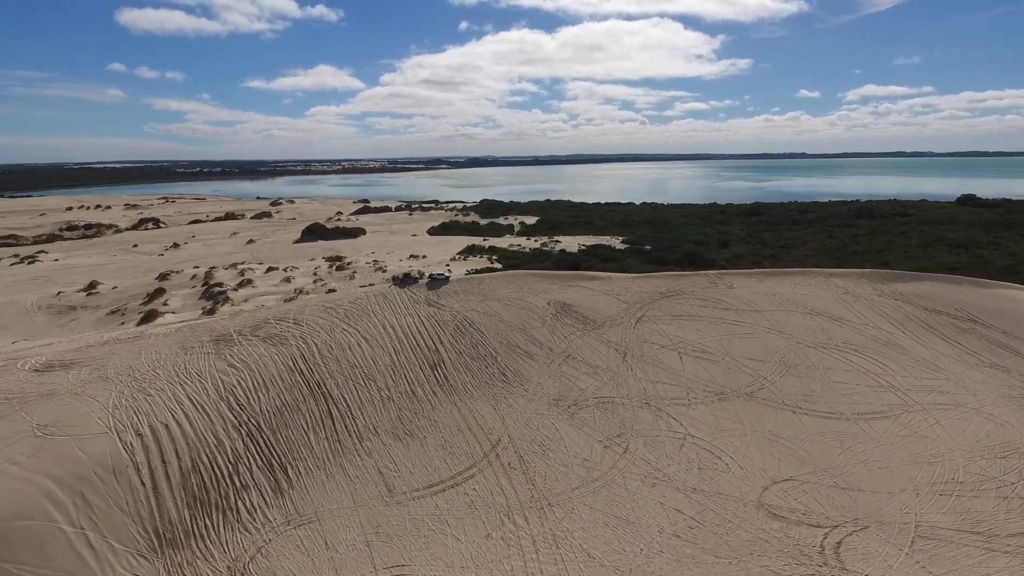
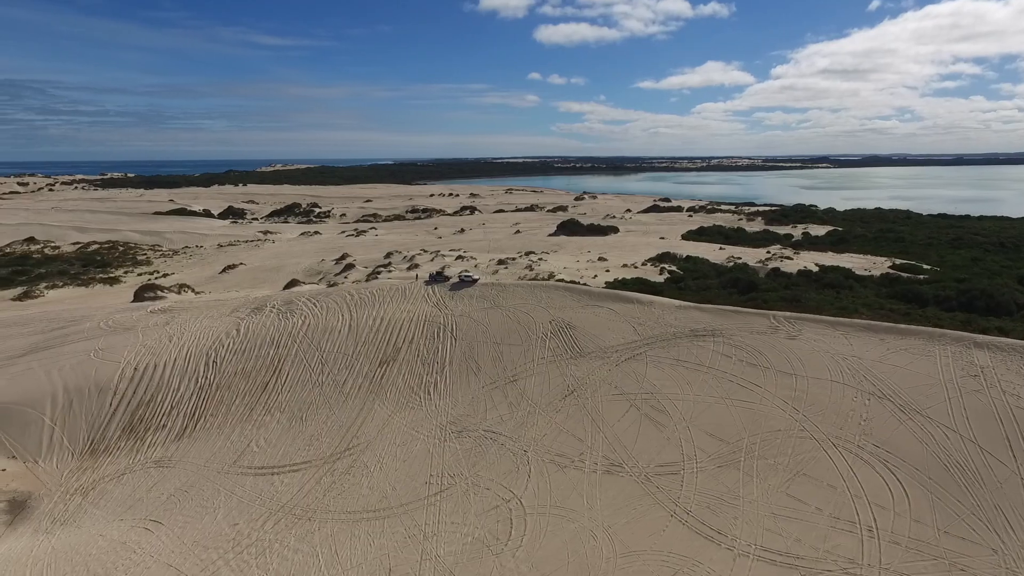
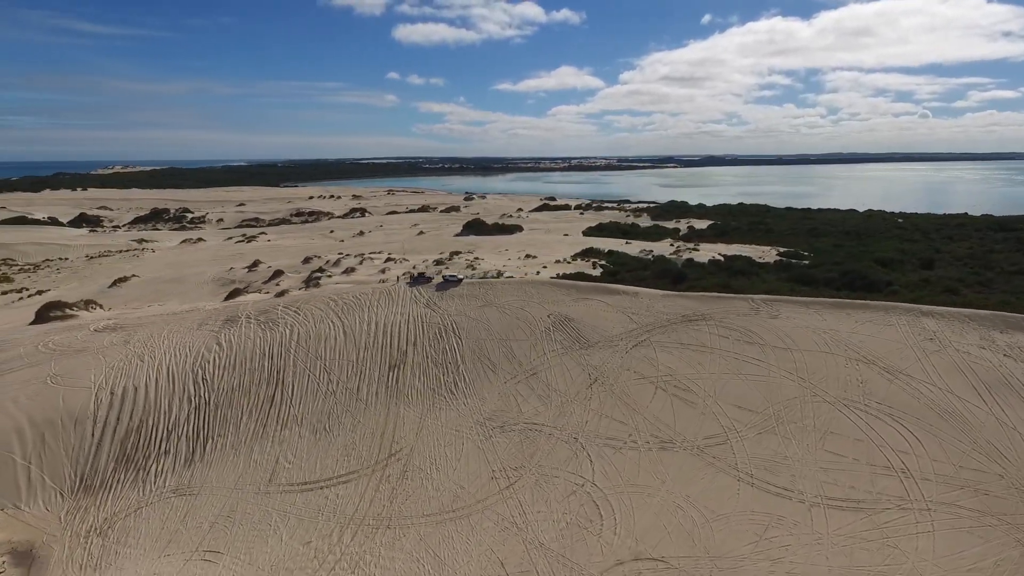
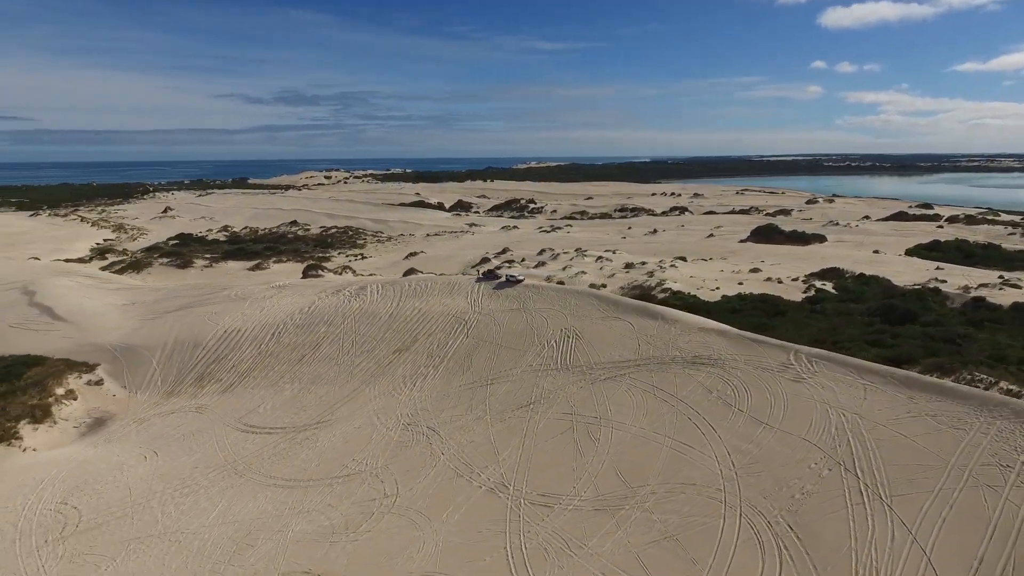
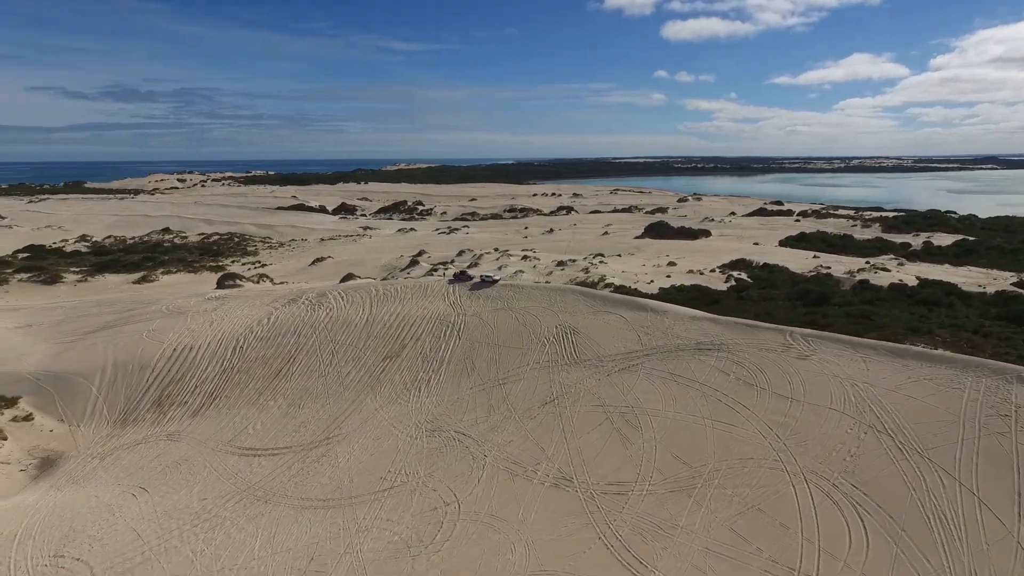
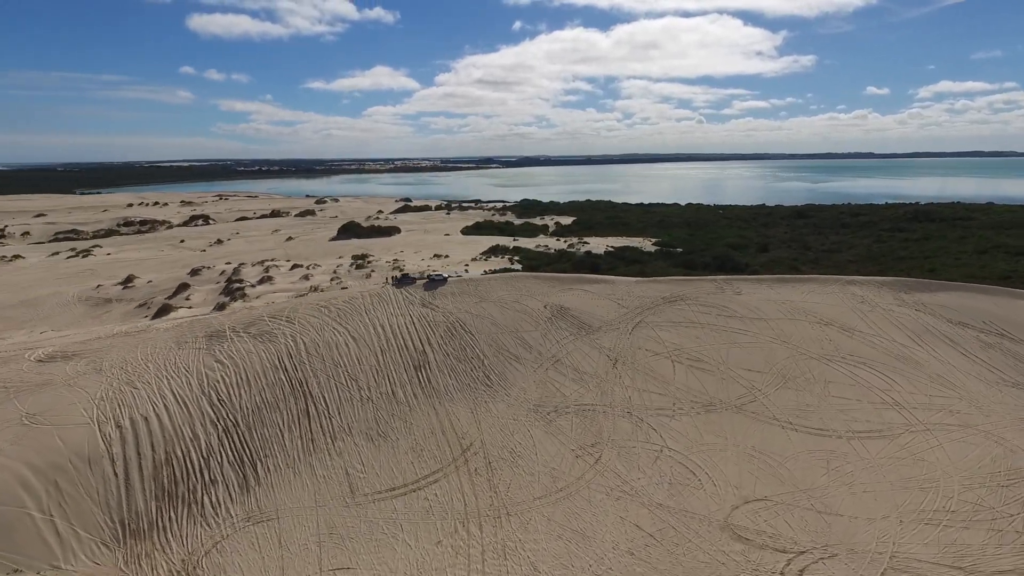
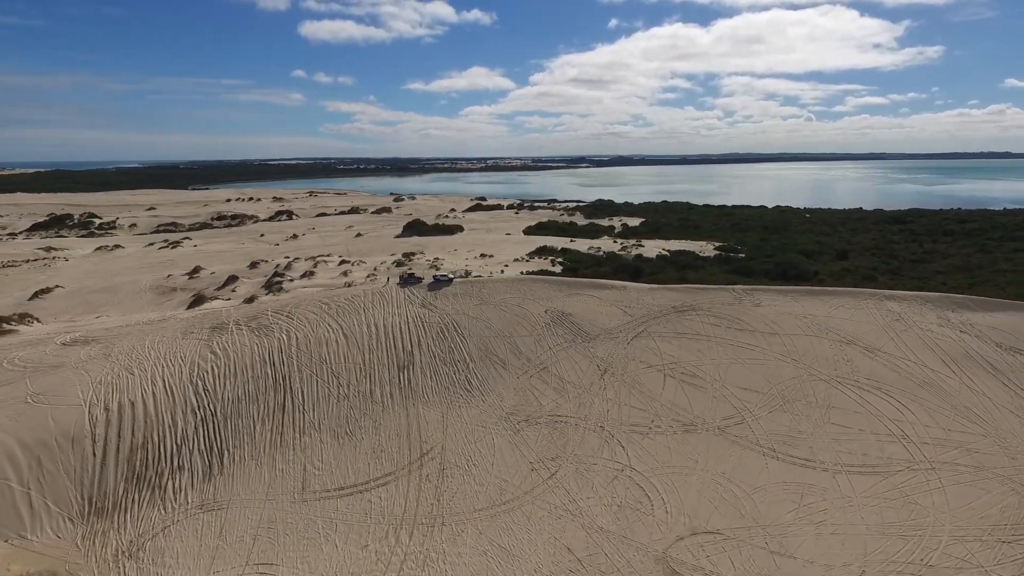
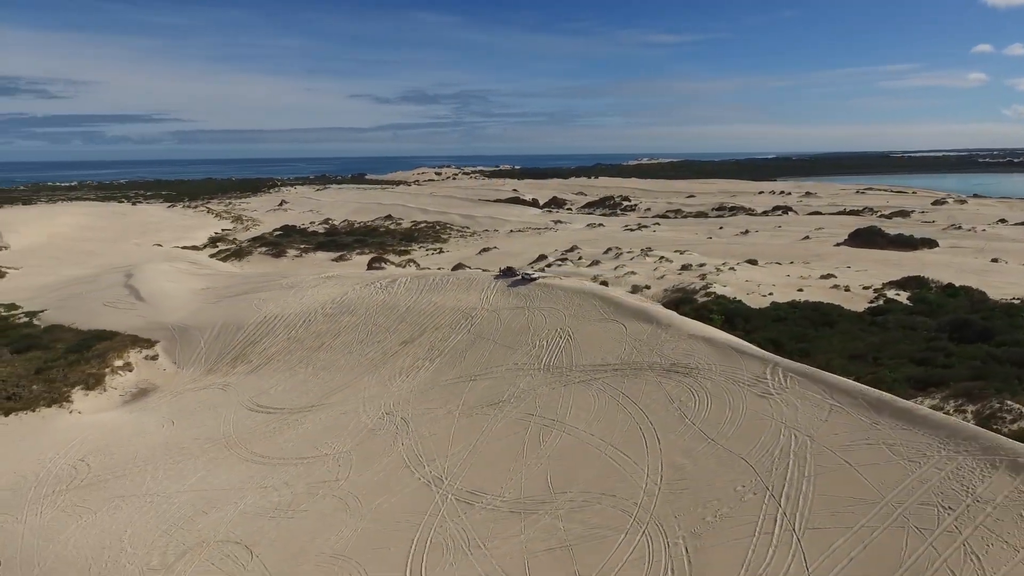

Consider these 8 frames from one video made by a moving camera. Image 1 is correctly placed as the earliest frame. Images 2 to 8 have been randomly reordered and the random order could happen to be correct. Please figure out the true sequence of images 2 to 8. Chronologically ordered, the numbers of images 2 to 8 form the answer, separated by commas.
6, 7, 3, 2, 5, 4, 8
